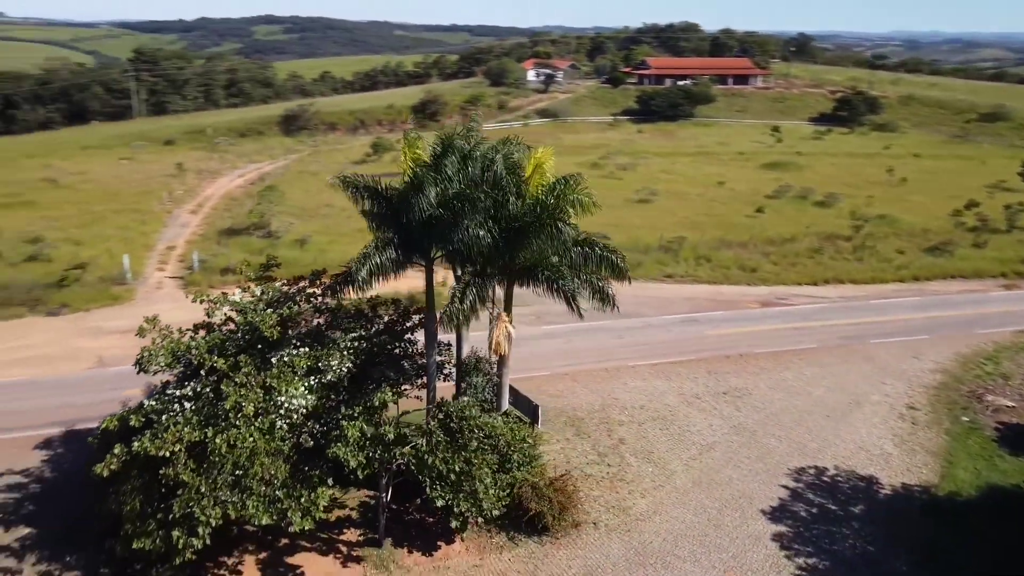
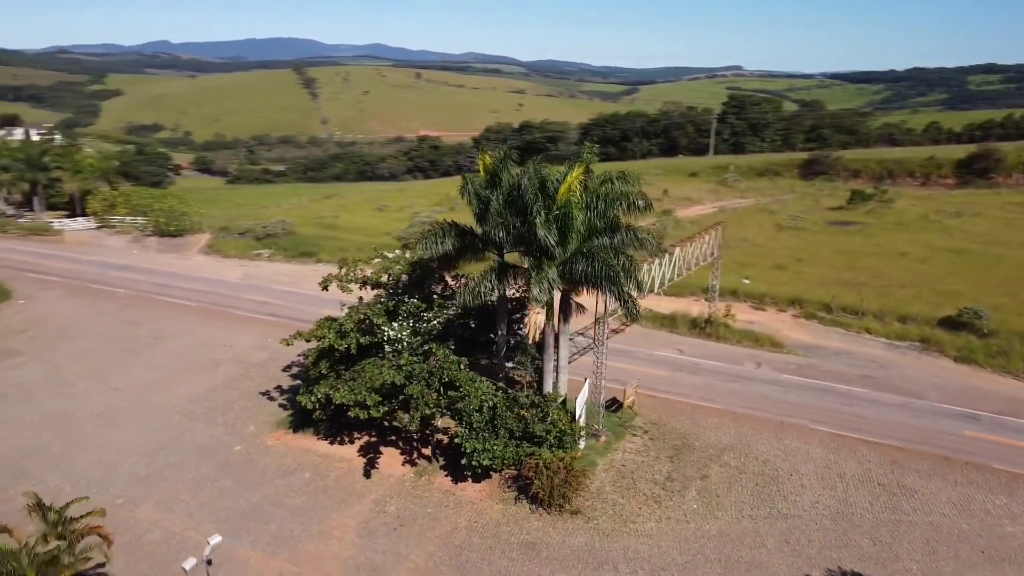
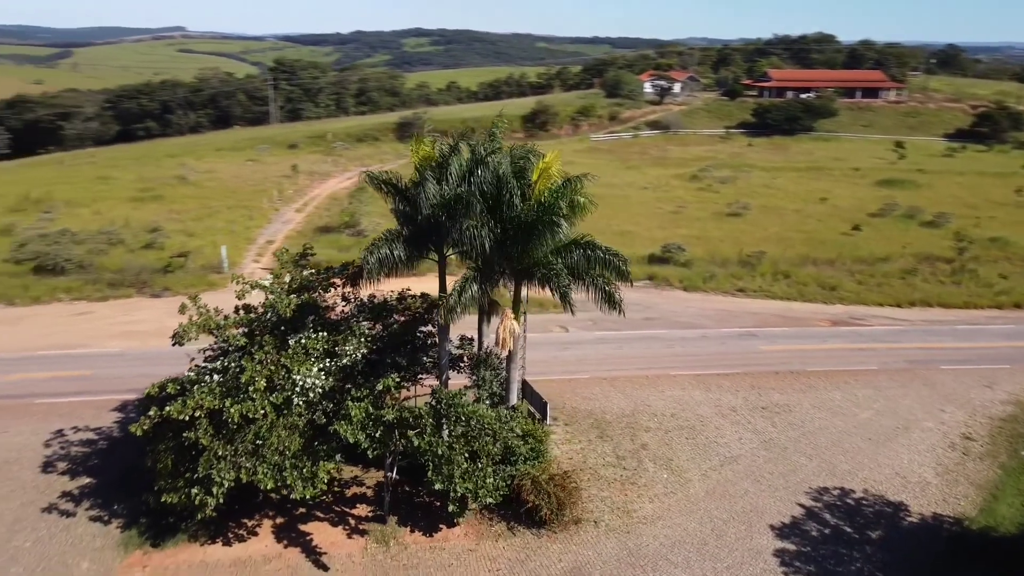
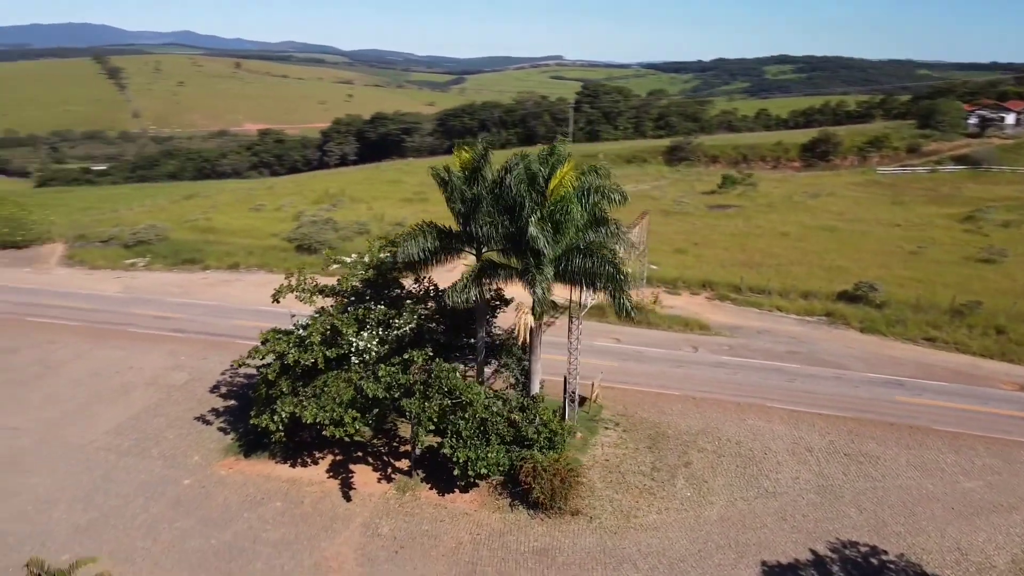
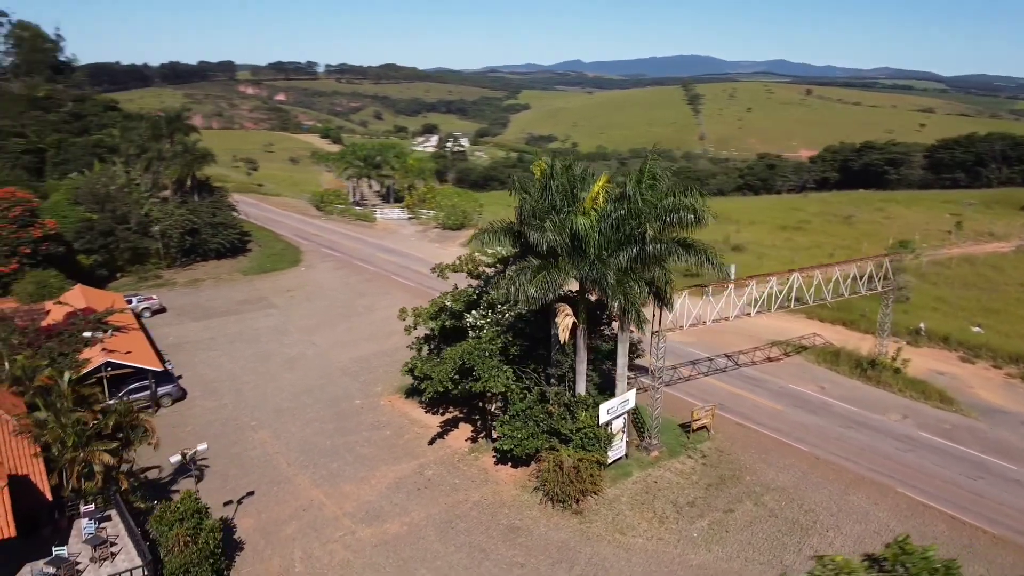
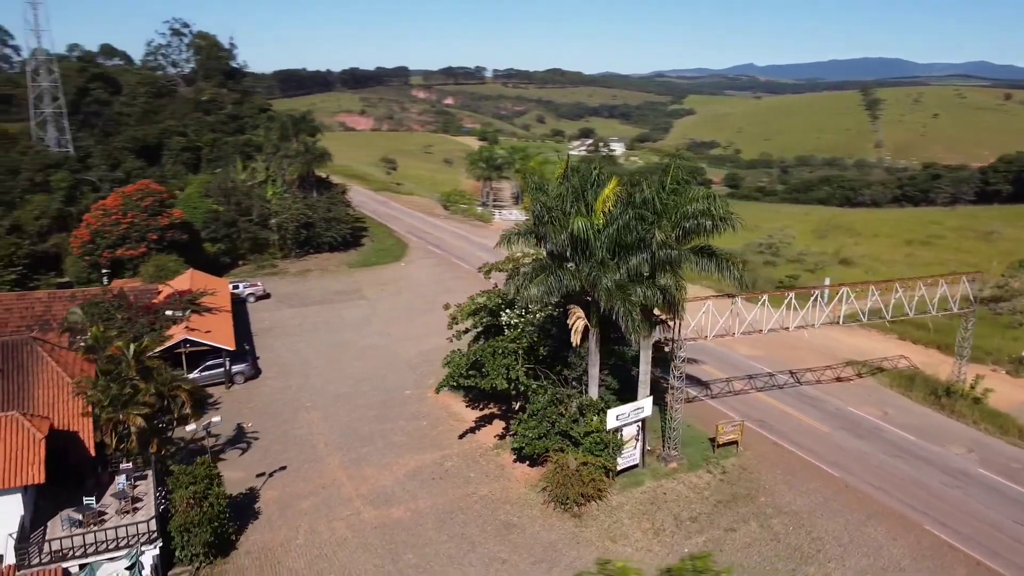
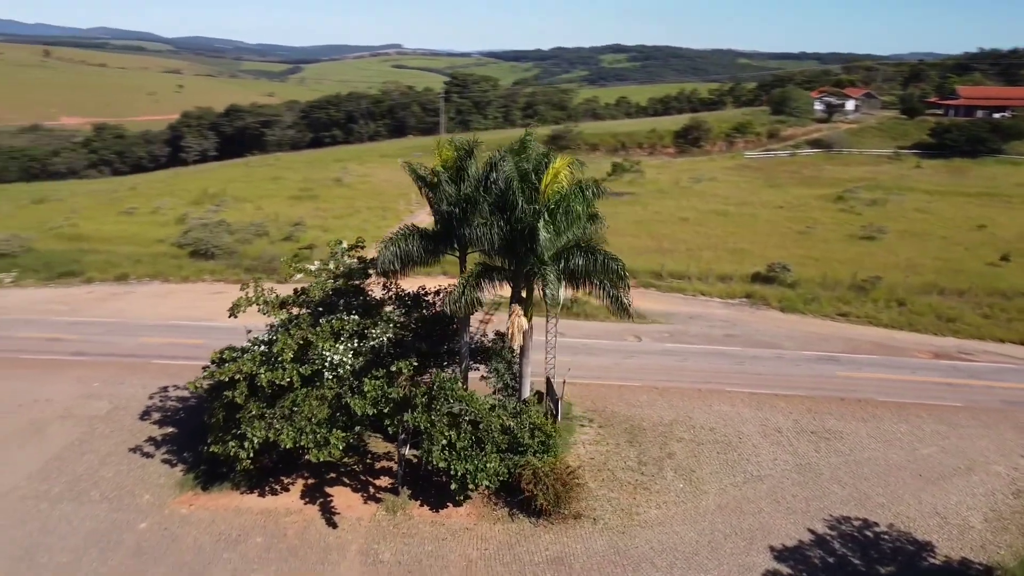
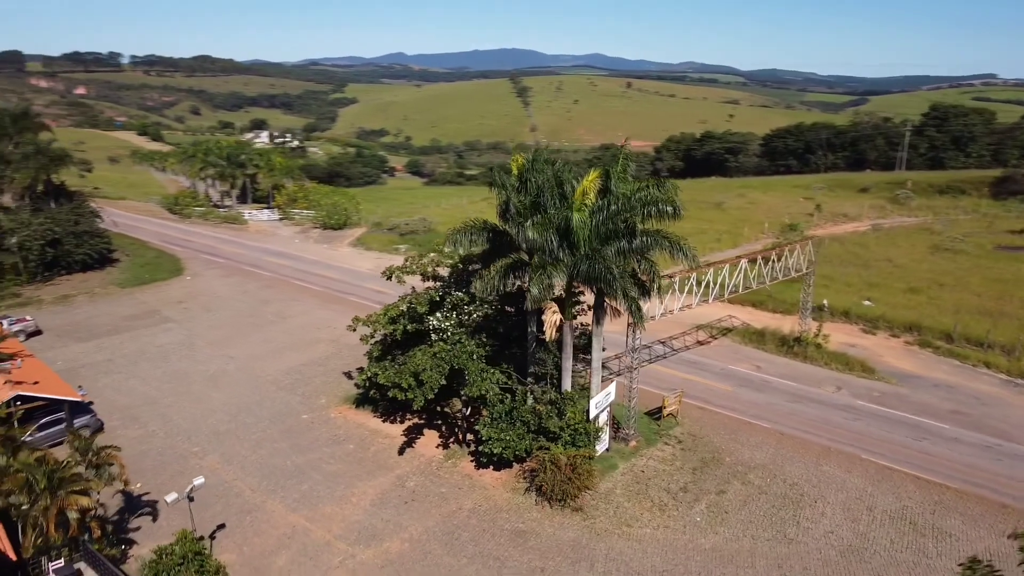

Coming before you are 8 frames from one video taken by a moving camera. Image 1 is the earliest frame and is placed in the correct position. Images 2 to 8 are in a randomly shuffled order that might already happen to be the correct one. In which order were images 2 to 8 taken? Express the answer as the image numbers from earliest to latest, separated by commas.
3, 7, 4, 2, 8, 5, 6
